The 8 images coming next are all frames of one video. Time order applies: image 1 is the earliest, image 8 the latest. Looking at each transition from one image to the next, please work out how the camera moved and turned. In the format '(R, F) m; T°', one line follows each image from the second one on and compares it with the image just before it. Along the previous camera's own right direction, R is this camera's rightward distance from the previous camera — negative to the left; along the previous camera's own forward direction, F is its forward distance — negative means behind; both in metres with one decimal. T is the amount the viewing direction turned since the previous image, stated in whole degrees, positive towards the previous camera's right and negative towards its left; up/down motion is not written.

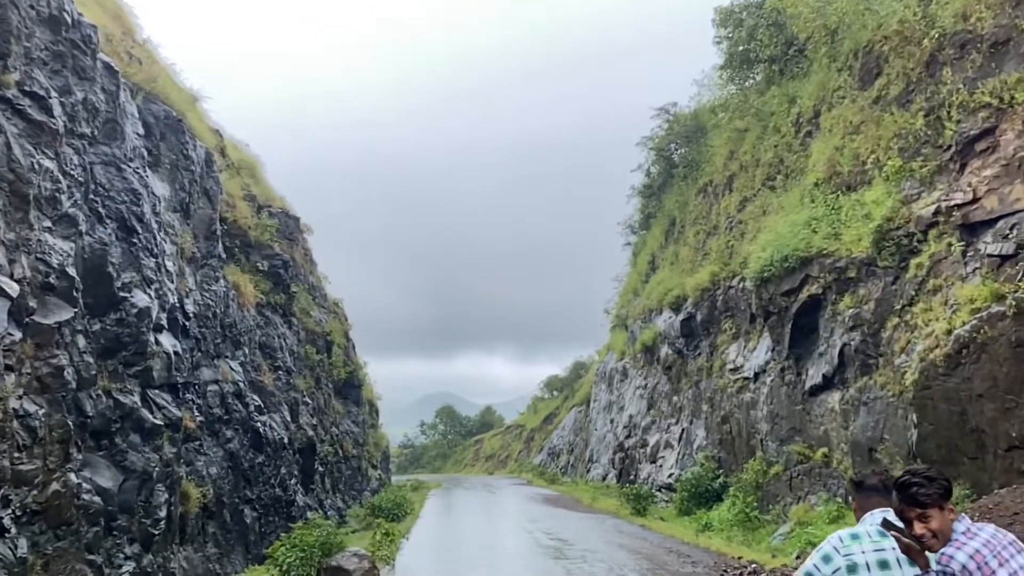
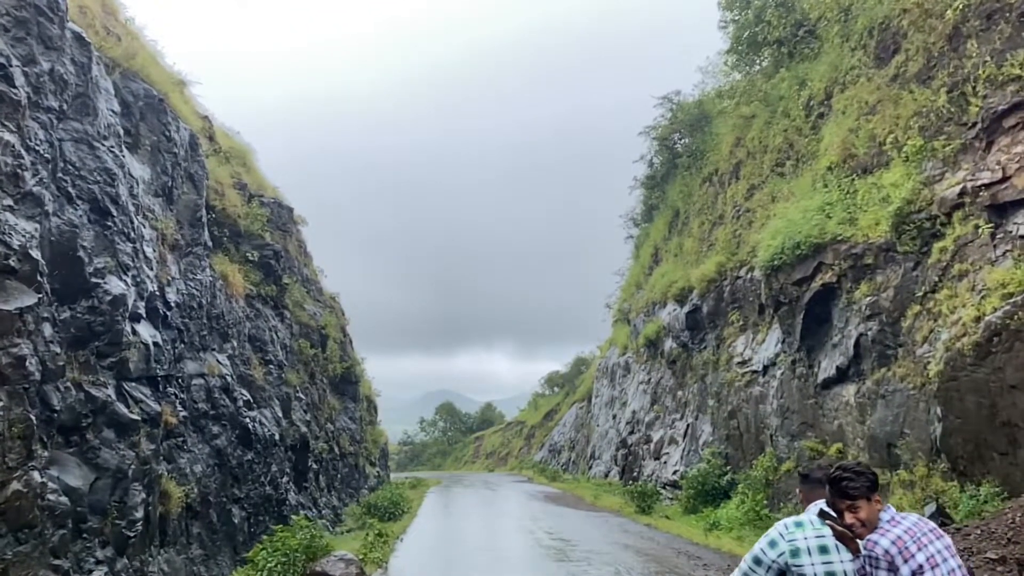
(0.0, +0.8) m; 0°
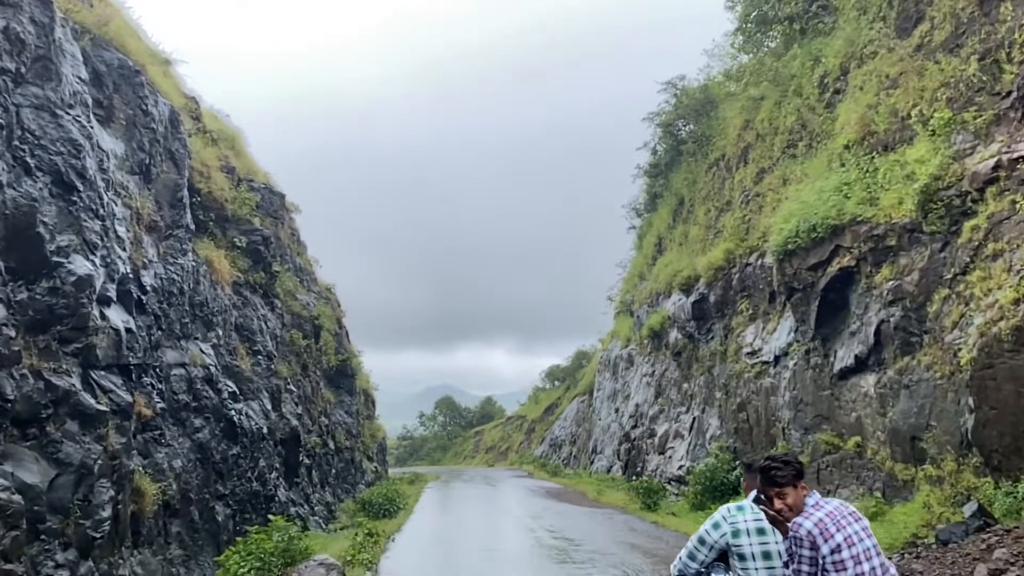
(0.0, +0.9) m; 0°
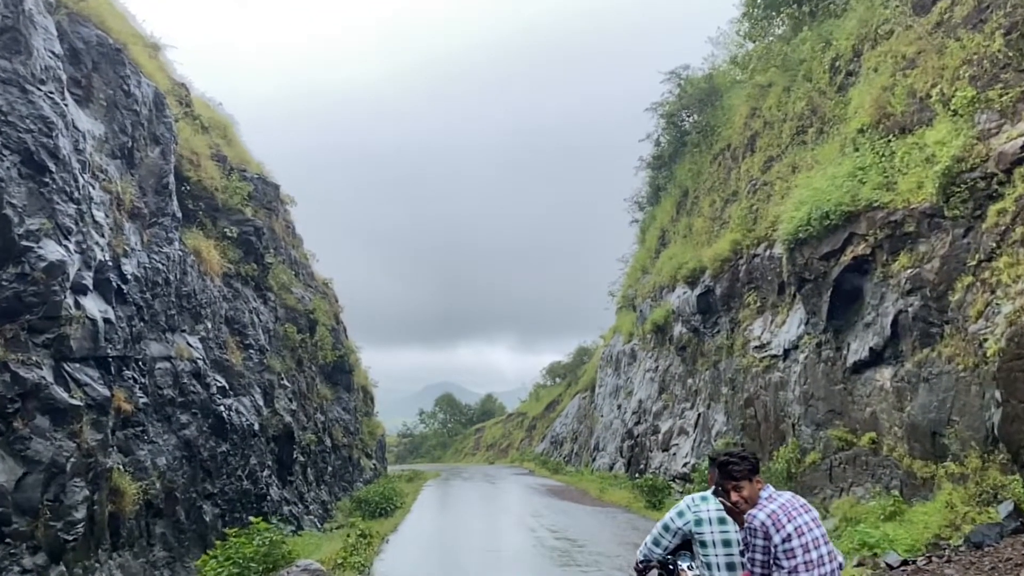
(0.0, +0.7) m; 0°
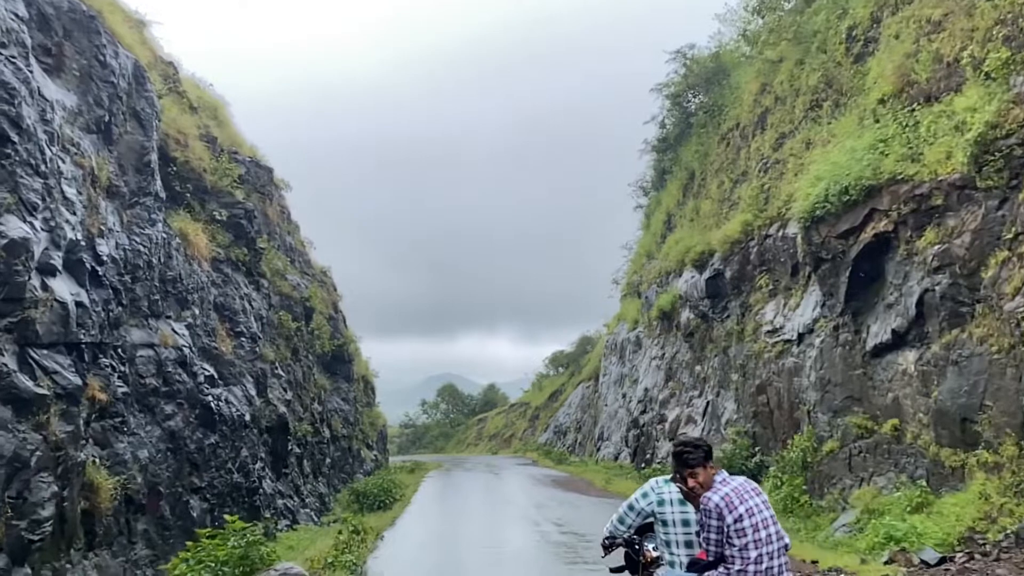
(0.0, +0.8) m; 0°
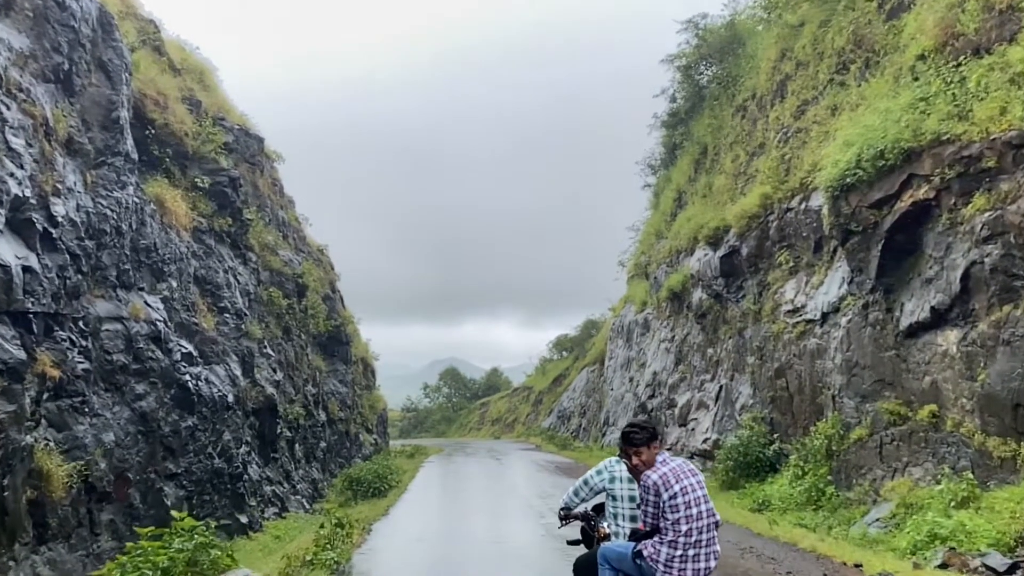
(0.0, +1.2) m; 0°
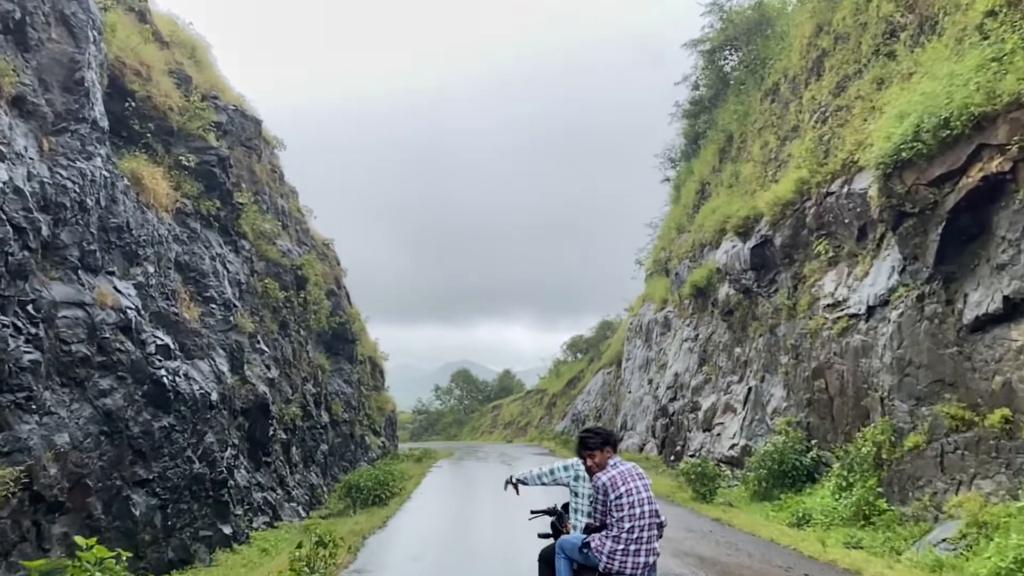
(0.0, +1.5) m; -1°
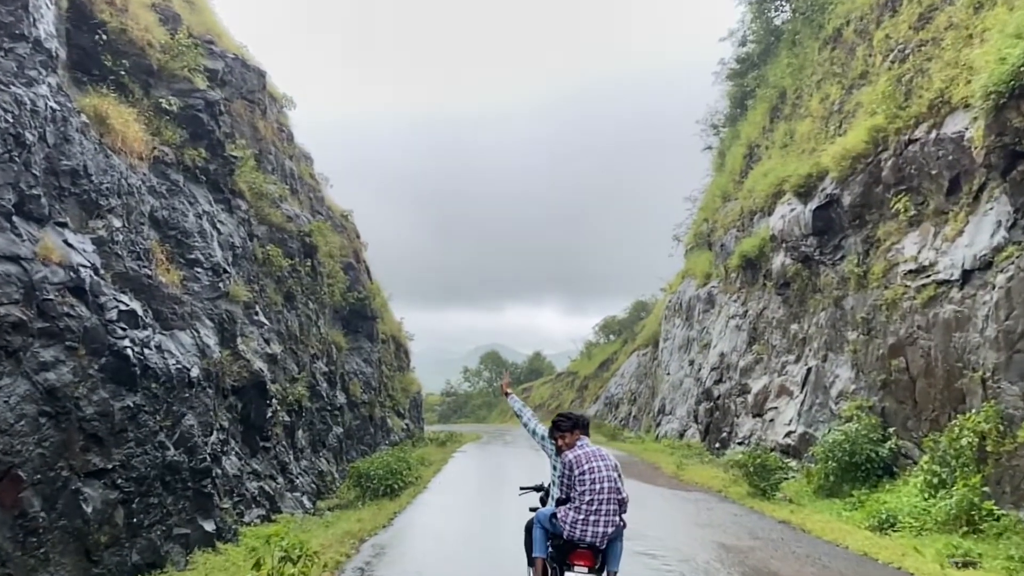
(+0.1, +2.2) m; -2°
